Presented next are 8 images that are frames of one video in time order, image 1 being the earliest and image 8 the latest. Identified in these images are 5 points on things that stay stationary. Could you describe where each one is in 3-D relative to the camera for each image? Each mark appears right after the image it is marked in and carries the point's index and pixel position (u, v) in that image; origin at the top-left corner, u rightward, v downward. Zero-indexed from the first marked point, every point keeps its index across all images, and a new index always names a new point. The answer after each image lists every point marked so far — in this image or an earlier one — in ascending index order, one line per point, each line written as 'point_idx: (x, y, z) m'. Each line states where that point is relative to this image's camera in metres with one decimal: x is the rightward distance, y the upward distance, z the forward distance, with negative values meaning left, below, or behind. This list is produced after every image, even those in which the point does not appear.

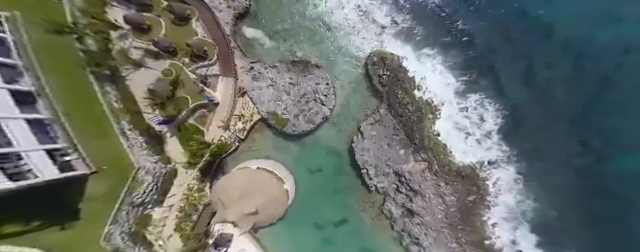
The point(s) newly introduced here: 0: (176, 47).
0: (-10.5, +6.3, +15.3) m
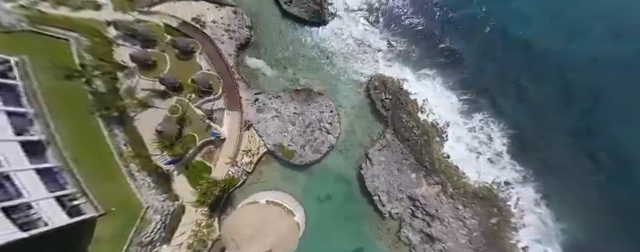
0: (-10.4, +3.5, +16.1) m
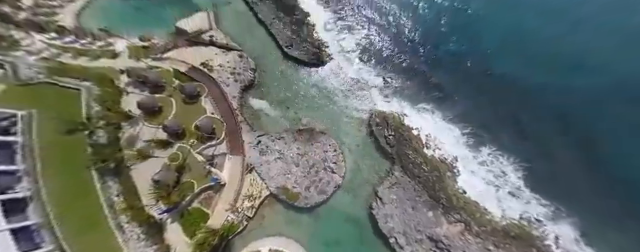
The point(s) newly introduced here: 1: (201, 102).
0: (-10.4, -0.1, +16.3) m
1: (-10.0, +1.9, +17.7) m
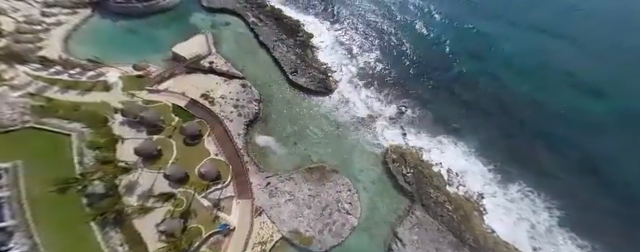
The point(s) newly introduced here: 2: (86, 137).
0: (-9.3, -3.1, +14.9) m
1: (-9.0, -1.1, +16.4) m
2: (-15.4, -0.5, +13.7) m
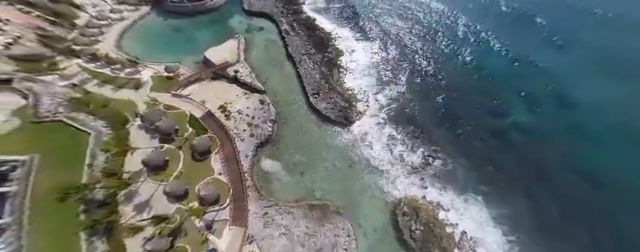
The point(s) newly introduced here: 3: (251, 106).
0: (-9.2, -4.3, +14.8) m
1: (-8.4, -2.4, +16.1) m
2: (-14.9, -0.7, +14.3) m
3: (-6.3, +1.8, +19.0) m
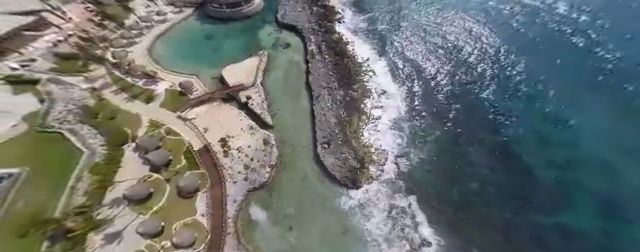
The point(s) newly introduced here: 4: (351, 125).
0: (-10.1, -6.9, +13.8) m
1: (-8.8, -5.2, +14.9) m
2: (-15.0, -2.3, +13.8) m
3: (-5.5, -1.5, +17.3) m
4: (+2.7, +0.3, +18.3) m
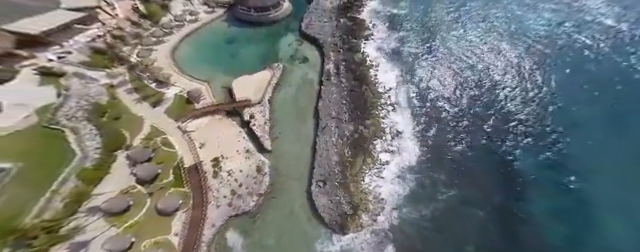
0: (-11.5, -8.0, +13.3) m
1: (-9.8, -6.4, +14.2) m
2: (-15.6, -2.6, +13.8) m
3: (-5.8, -3.3, +16.1) m
4: (+2.7, -2.9, +16.1) m
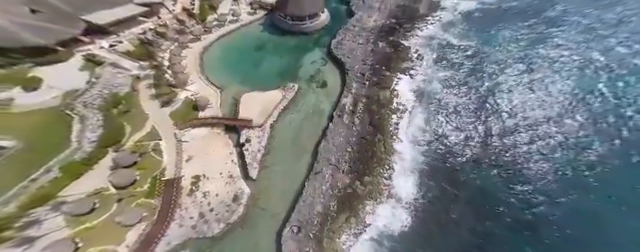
0: (-14.1, -8.3, +13.2) m
1: (-12.0, -7.2, +13.7) m
2: (-16.7, -2.2, +14.4) m
3: (-7.0, -5.1, +14.8) m
4: (+1.2, -6.6, +13.2) m
